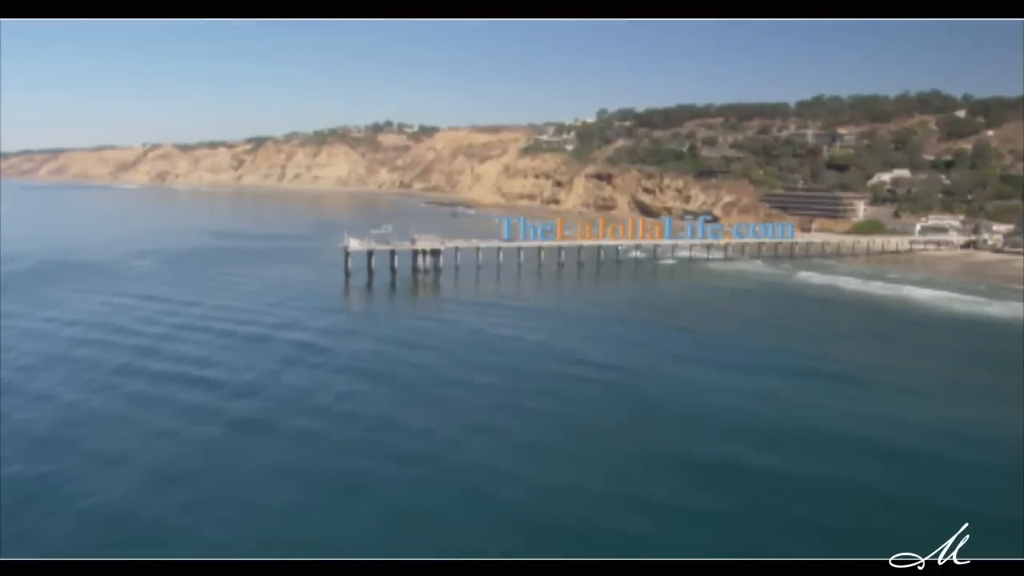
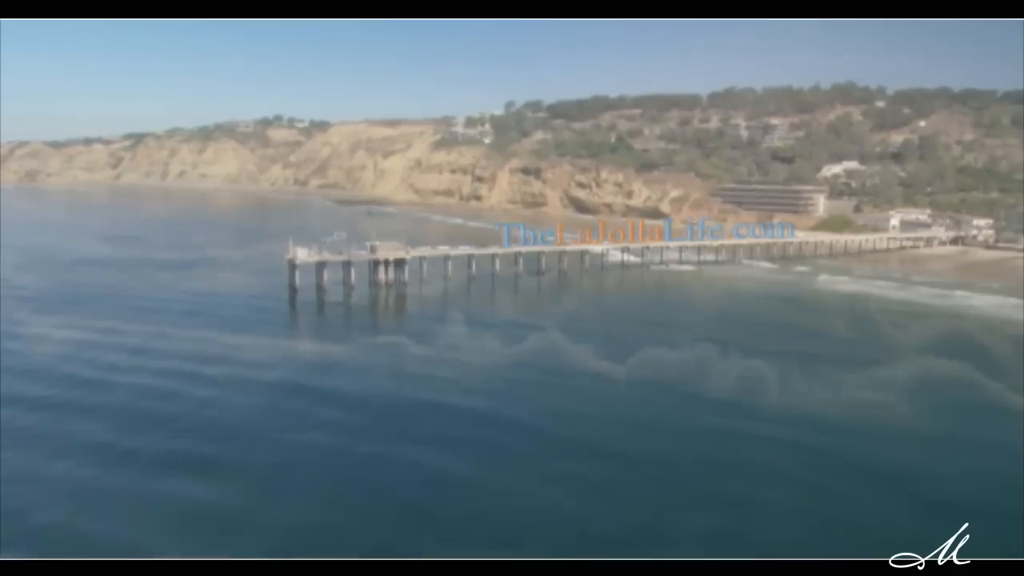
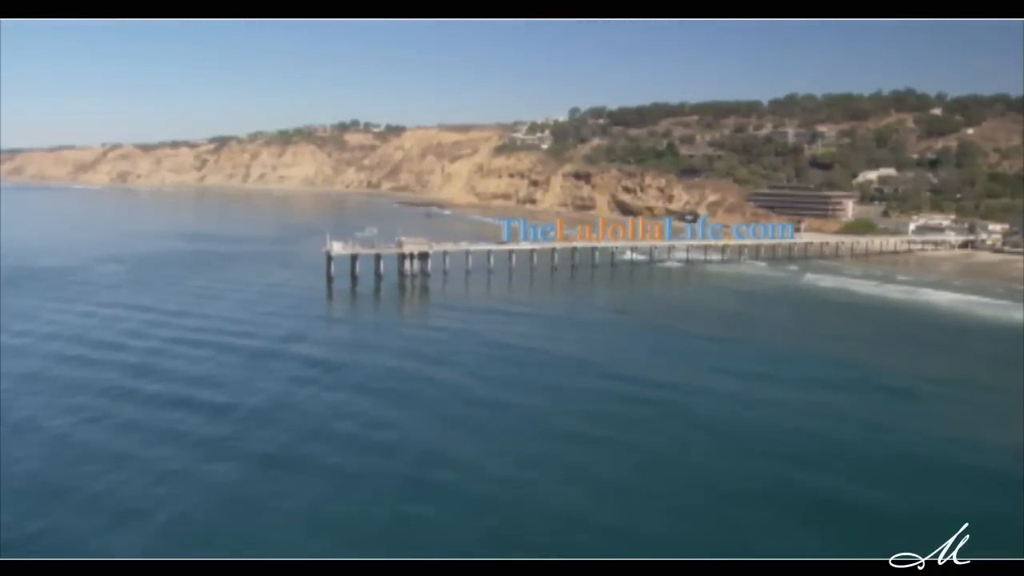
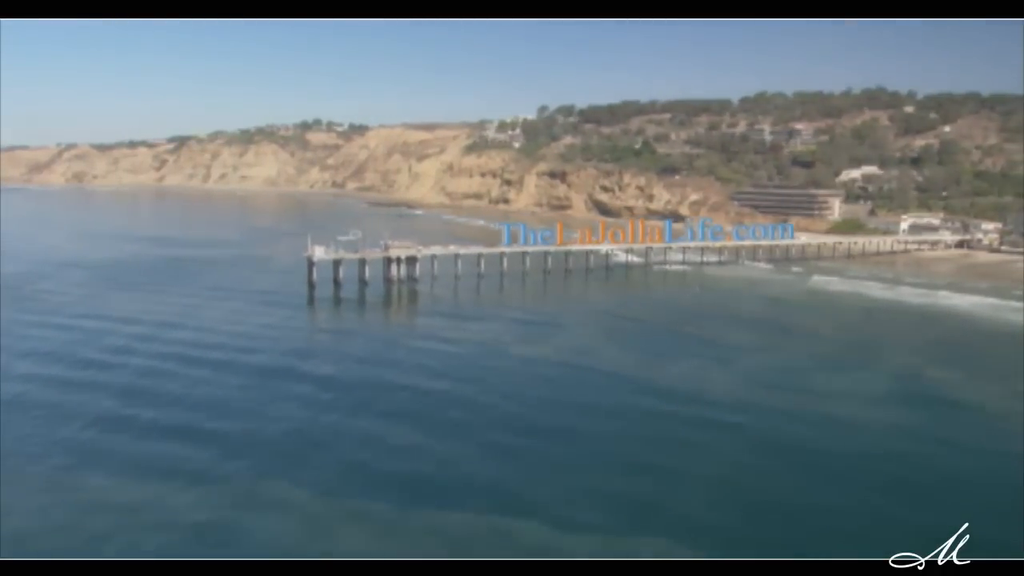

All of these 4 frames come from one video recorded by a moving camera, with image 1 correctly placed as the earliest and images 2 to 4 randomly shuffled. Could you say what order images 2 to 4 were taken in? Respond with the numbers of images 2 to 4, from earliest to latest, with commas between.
3, 4, 2
